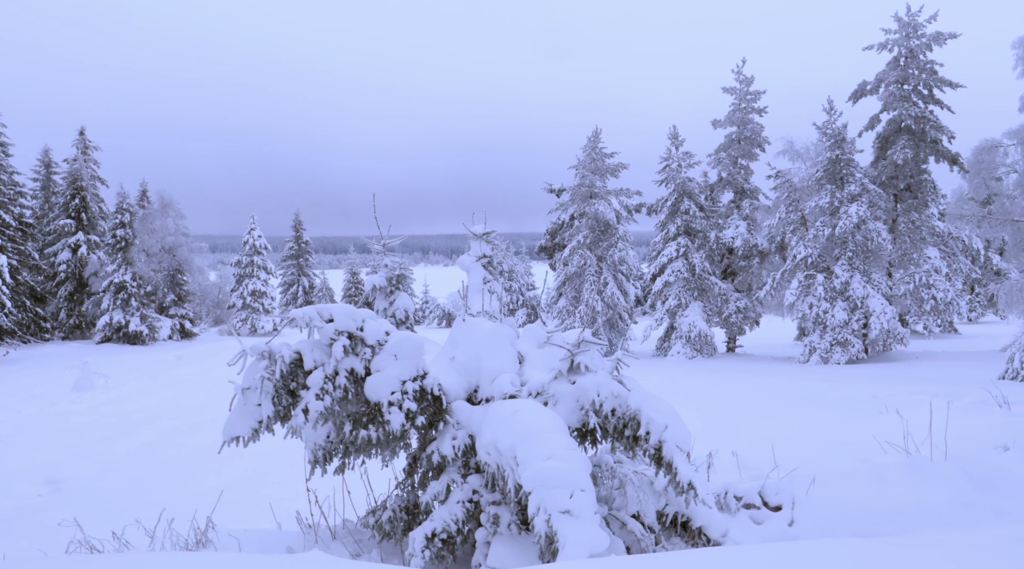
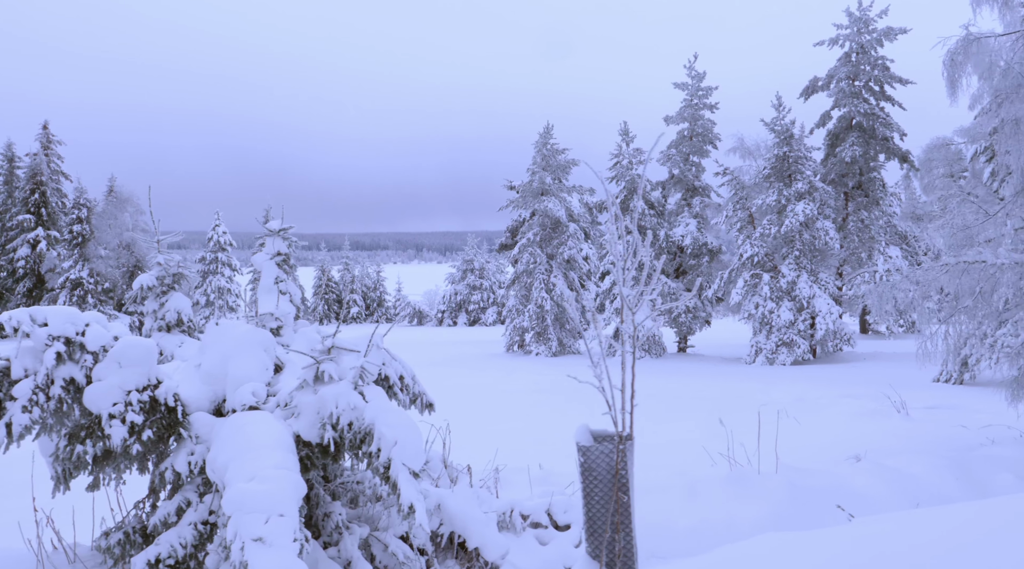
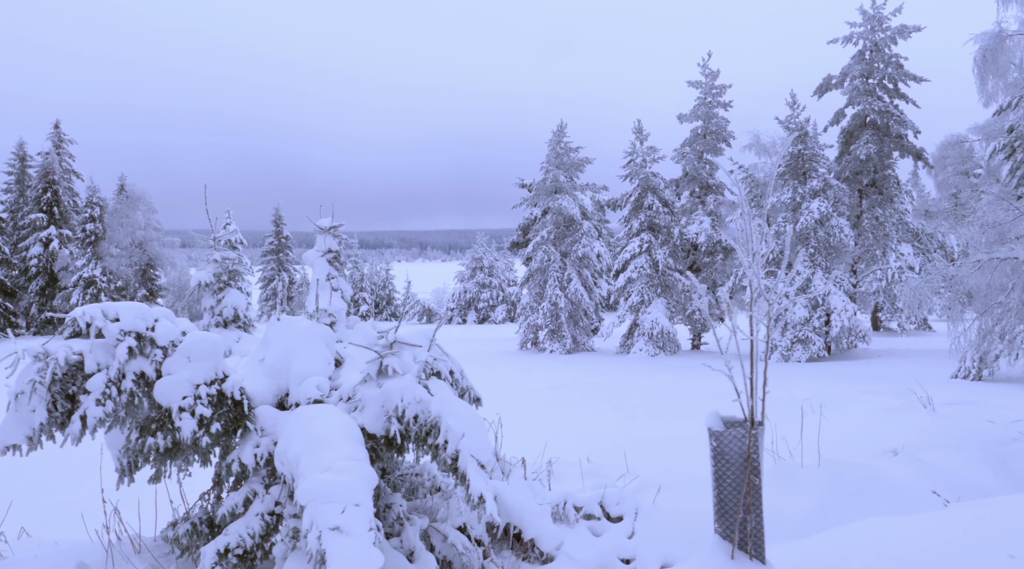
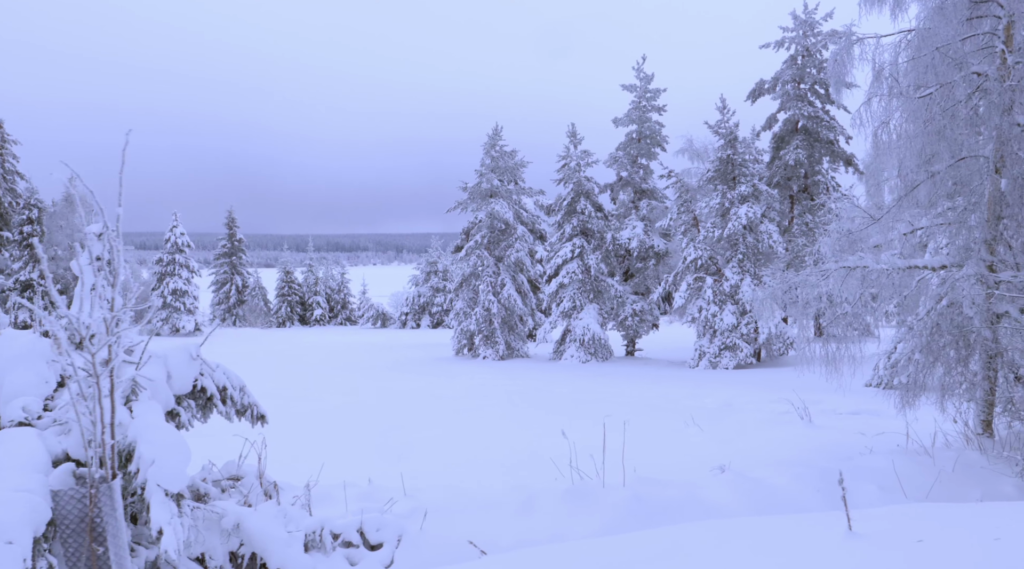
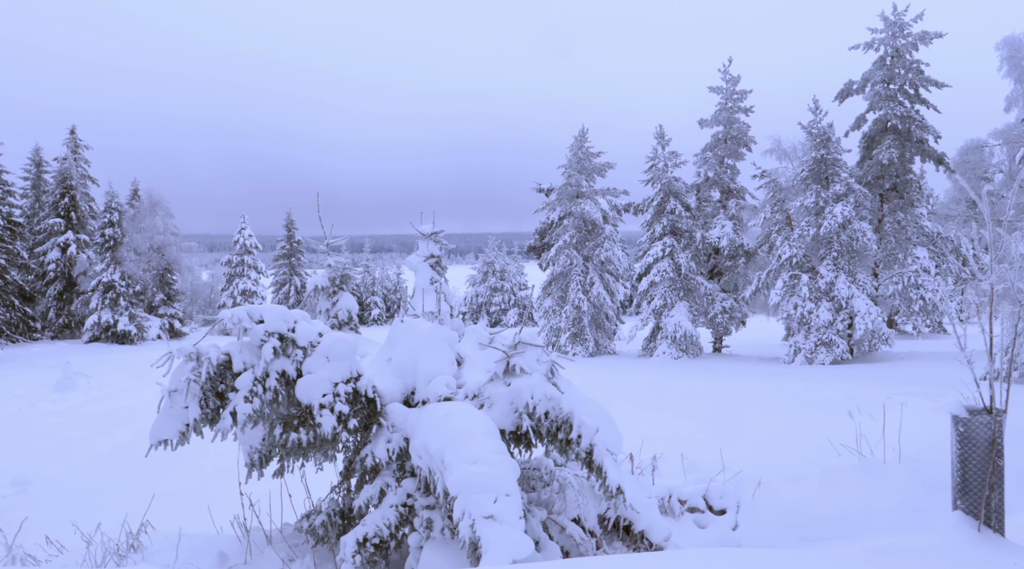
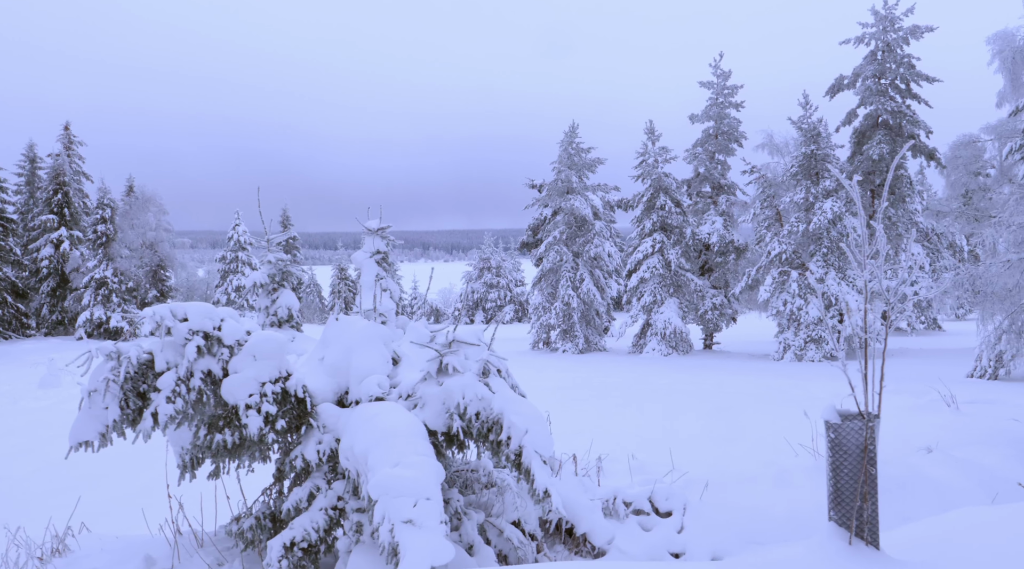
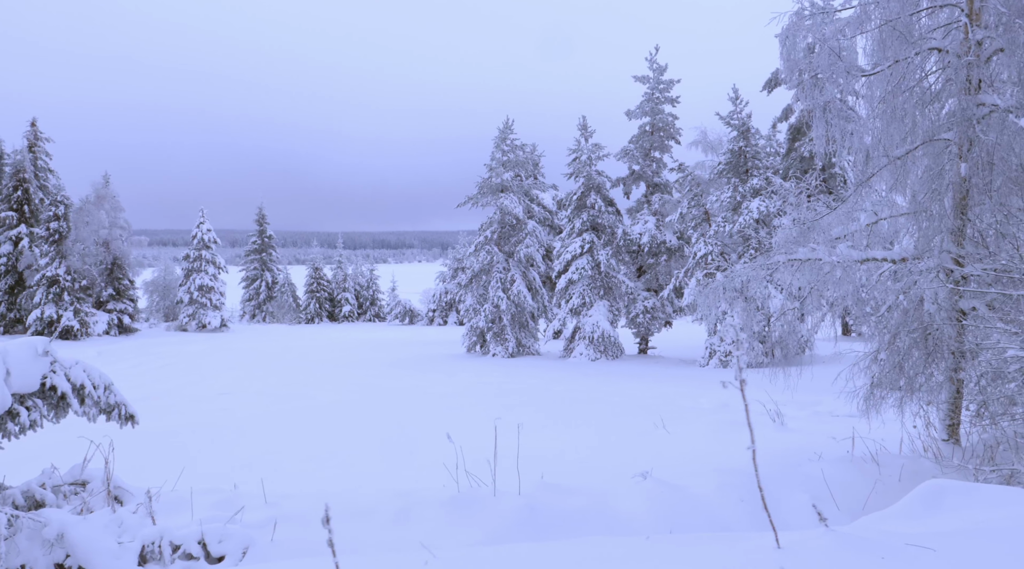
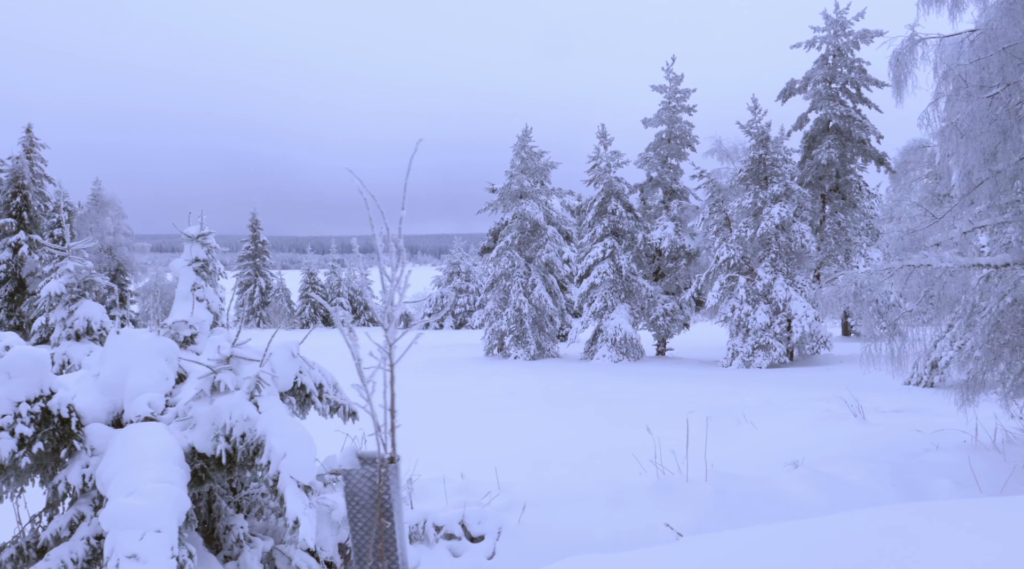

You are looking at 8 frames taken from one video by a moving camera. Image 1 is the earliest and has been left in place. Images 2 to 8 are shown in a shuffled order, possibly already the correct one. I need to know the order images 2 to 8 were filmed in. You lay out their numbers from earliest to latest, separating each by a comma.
5, 6, 3, 2, 8, 4, 7
